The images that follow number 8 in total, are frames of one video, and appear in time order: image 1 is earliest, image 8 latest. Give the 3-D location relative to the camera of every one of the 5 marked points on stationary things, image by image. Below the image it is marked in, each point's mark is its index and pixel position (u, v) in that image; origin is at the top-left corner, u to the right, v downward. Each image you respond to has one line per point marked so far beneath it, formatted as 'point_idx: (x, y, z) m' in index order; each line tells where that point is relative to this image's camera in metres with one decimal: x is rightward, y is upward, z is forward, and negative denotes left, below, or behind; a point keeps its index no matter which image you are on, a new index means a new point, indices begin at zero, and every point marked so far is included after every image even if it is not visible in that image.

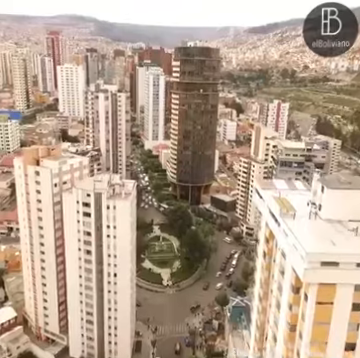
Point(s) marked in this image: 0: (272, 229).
0: (+2.9, -1.6, +12.6) m
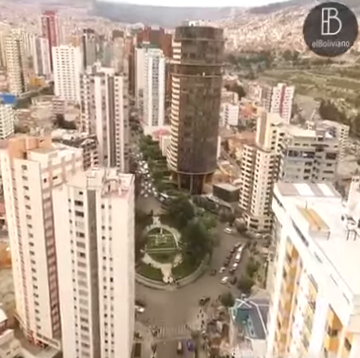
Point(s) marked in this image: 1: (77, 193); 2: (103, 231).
0: (+3.0, -1.8, +10.5) m
1: (-5.1, -0.7, +19.6) m
2: (-3.8, -2.6, +19.9) m
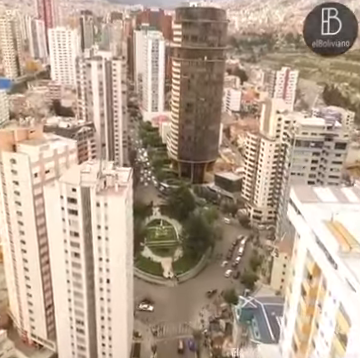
0: (+3.1, -1.9, +9.0) m
1: (-5.0, -0.5, +18.1) m
2: (-3.7, -2.4, +18.4) m
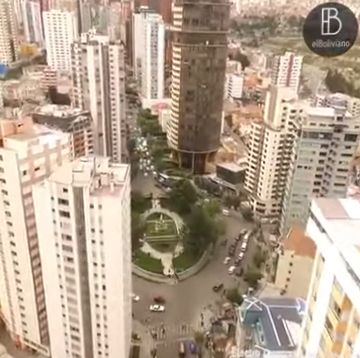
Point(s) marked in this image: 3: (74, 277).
0: (+3.2, -2.2, +7.5) m
1: (-4.9, -0.4, +16.5) m
2: (-3.7, -2.4, +17.0) m
3: (-4.8, -4.4, +18.1) m
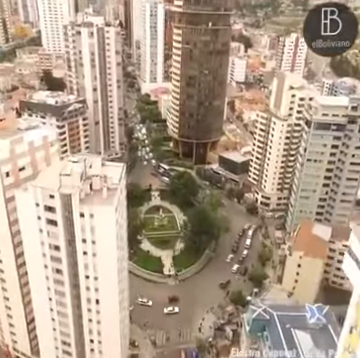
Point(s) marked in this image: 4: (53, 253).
0: (+3.3, -2.8, +5.7) m
1: (-4.9, -0.6, +14.6) m
2: (-3.6, -2.5, +15.1) m
3: (-4.7, -4.5, +16.4) m
4: (-5.0, -2.9, +15.7) m
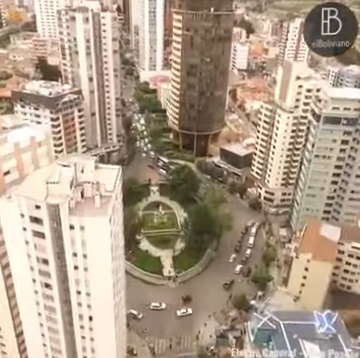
0: (+3.3, -3.4, +4.3) m
1: (-4.8, -0.9, +13.1) m
2: (-3.6, -2.8, +13.7) m
3: (-4.7, -4.7, +15.0) m
4: (-5.0, -3.1, +14.3) m
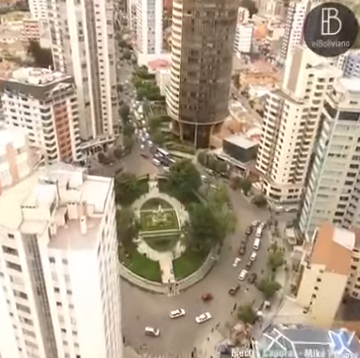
0: (+3.4, -4.4, +2.2) m
1: (-4.8, -1.5, +10.9) m
2: (-3.5, -3.4, +11.6) m
3: (-4.7, -5.2, +13.0) m
4: (-4.9, -3.7, +12.2) m
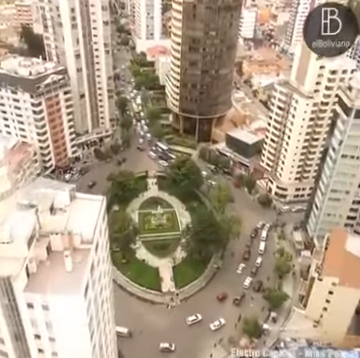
0: (+3.4, -5.5, +0.6) m
1: (-4.7, -2.2, +9.1) m
2: (-3.5, -4.0, +9.9) m
3: (-4.6, -5.8, +11.4) m
4: (-4.9, -4.3, +10.5) m
